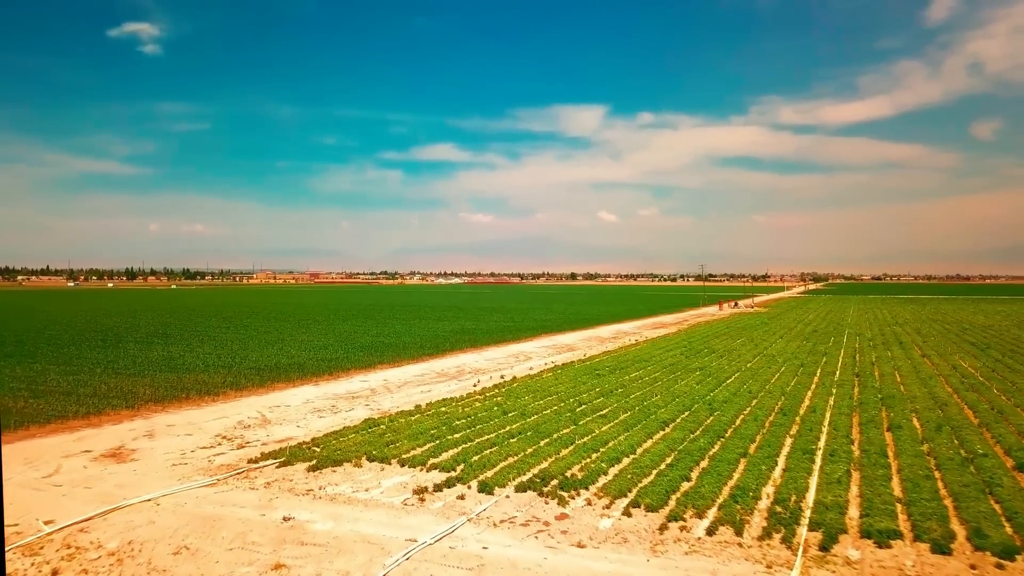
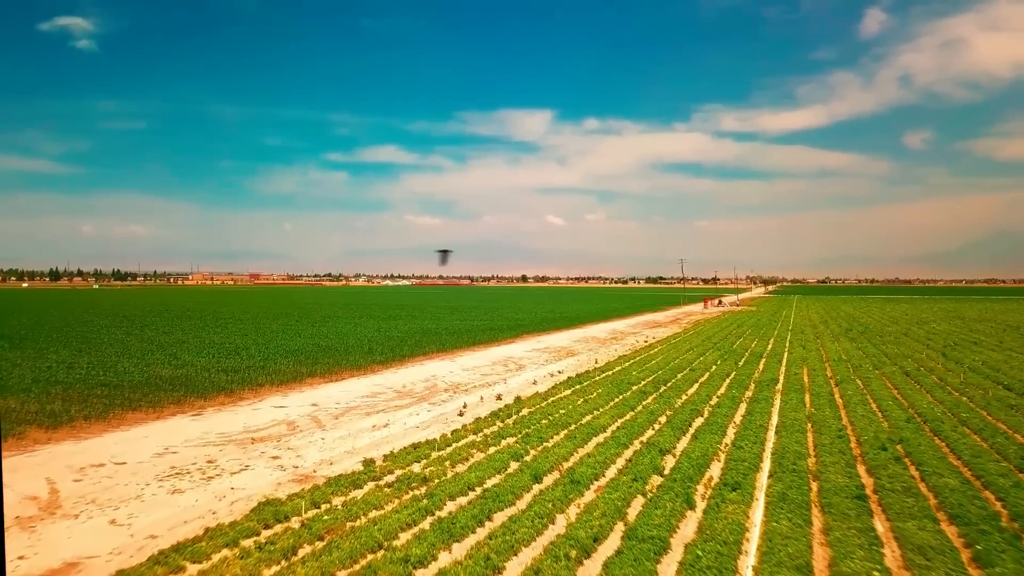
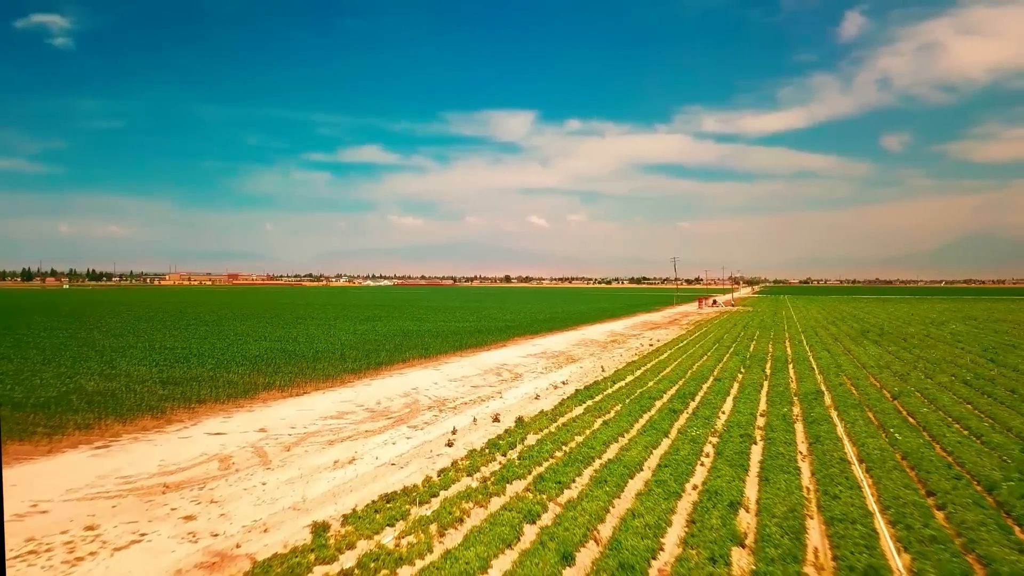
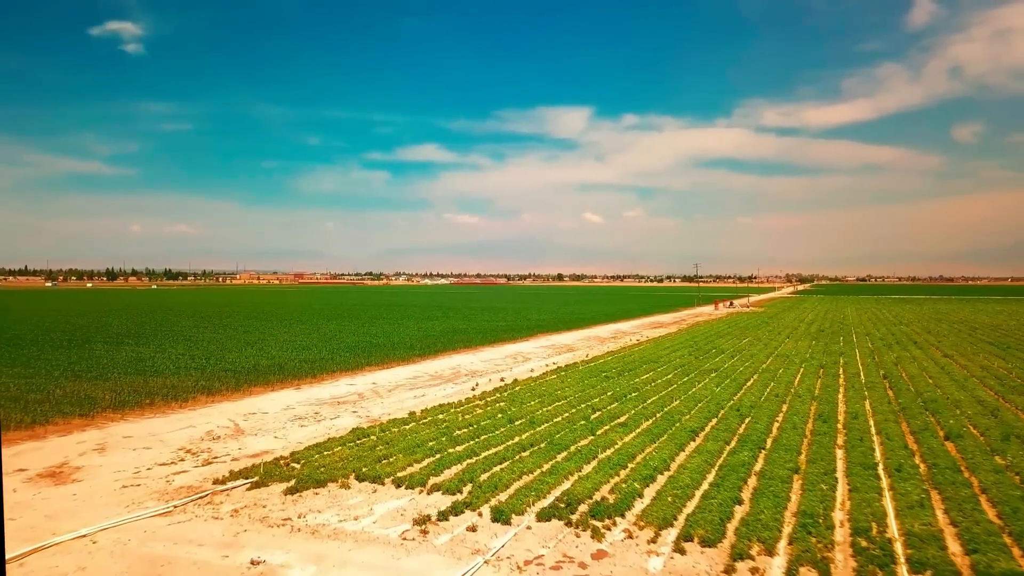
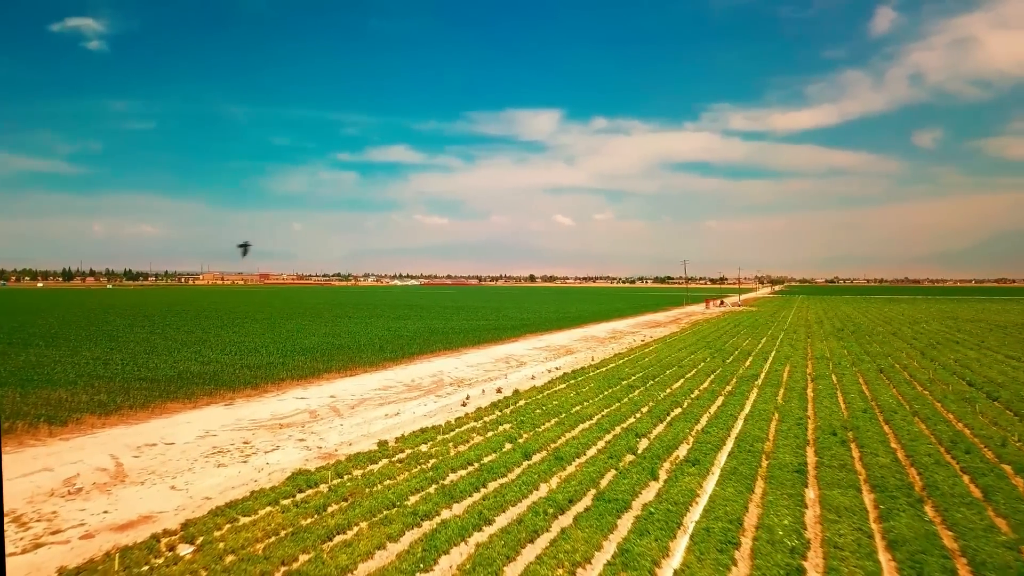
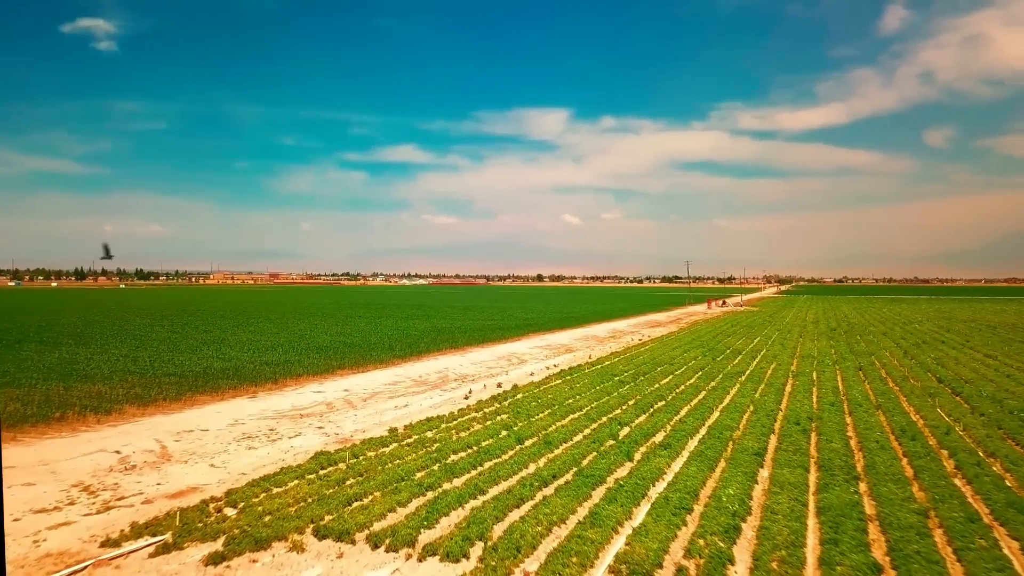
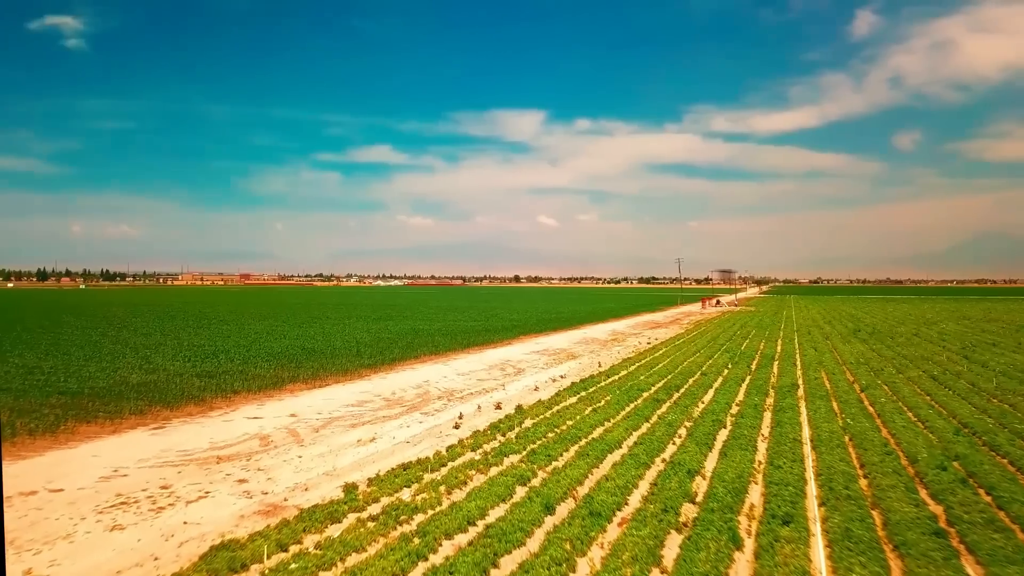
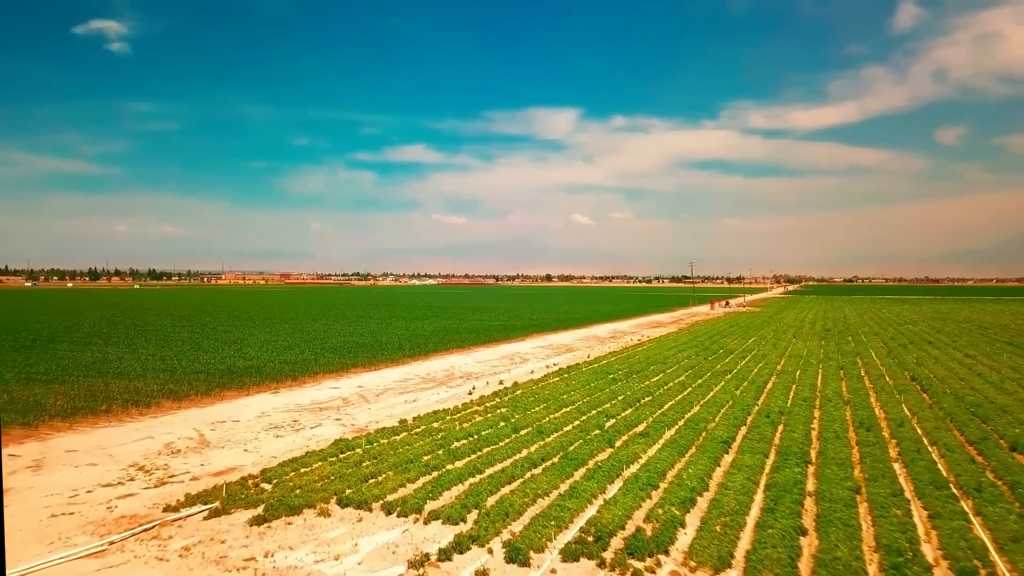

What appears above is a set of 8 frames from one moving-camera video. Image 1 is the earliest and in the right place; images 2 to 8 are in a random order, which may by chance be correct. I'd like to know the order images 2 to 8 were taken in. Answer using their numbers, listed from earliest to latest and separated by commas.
4, 8, 6, 5, 2, 7, 3
